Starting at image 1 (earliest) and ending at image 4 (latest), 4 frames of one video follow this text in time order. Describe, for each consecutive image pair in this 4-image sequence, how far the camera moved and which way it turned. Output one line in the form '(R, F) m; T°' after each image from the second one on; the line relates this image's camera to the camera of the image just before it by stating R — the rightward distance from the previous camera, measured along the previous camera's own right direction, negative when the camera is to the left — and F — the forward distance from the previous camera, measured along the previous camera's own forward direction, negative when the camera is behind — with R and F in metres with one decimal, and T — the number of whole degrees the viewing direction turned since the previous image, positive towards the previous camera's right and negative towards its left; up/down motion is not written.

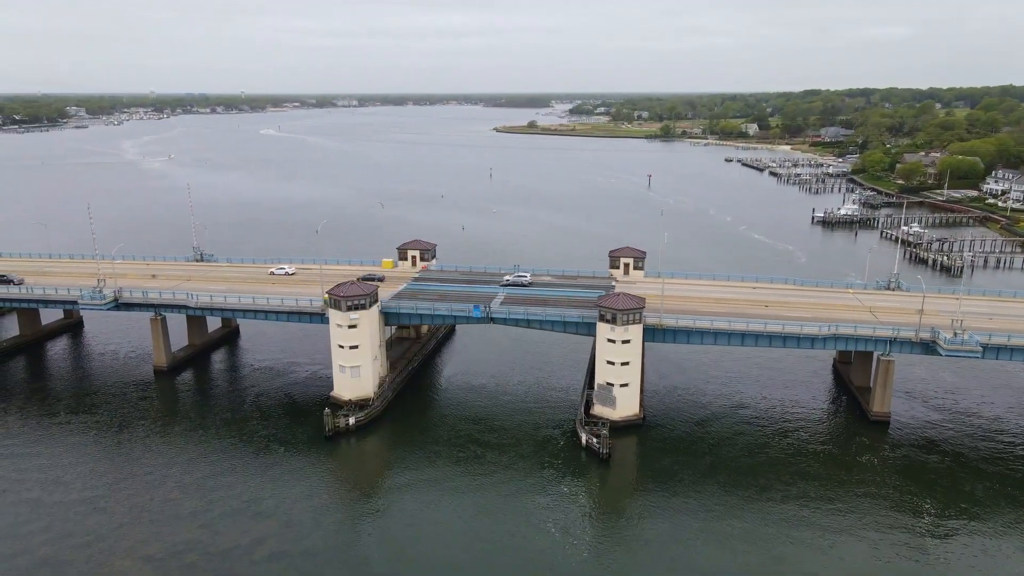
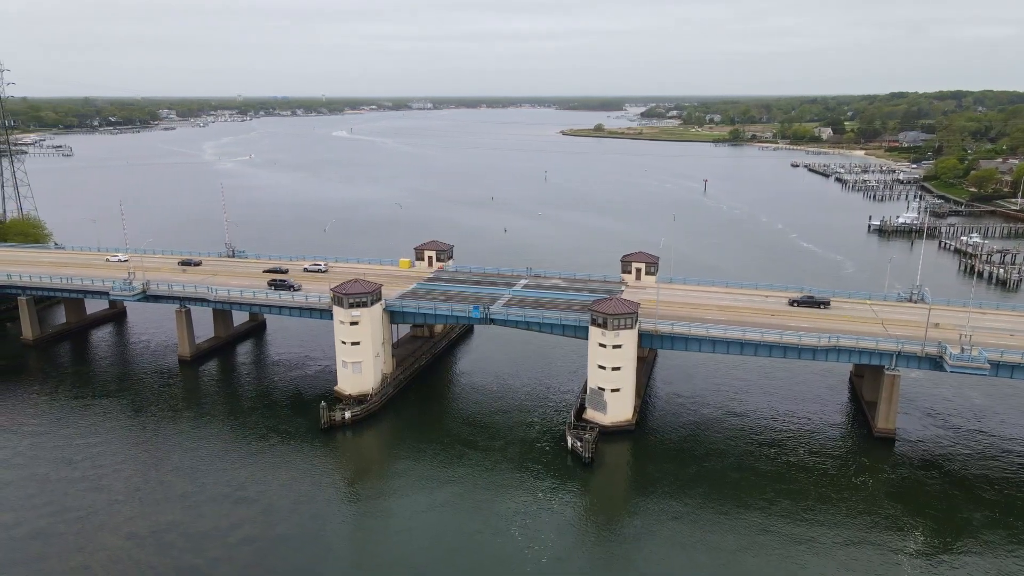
(+5.1, -0.1) m; -5°
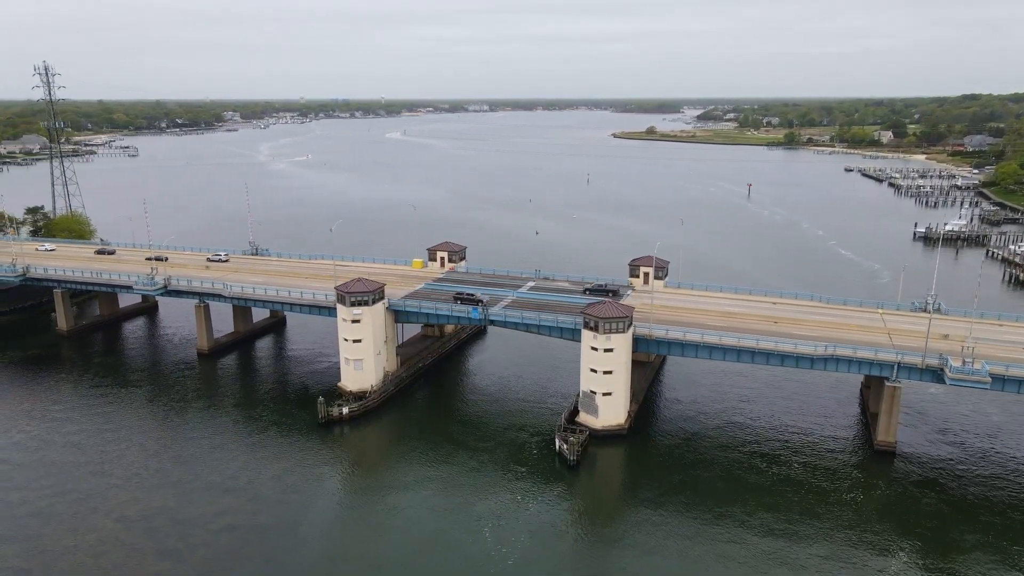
(+4.0, -0.2) m; -4°
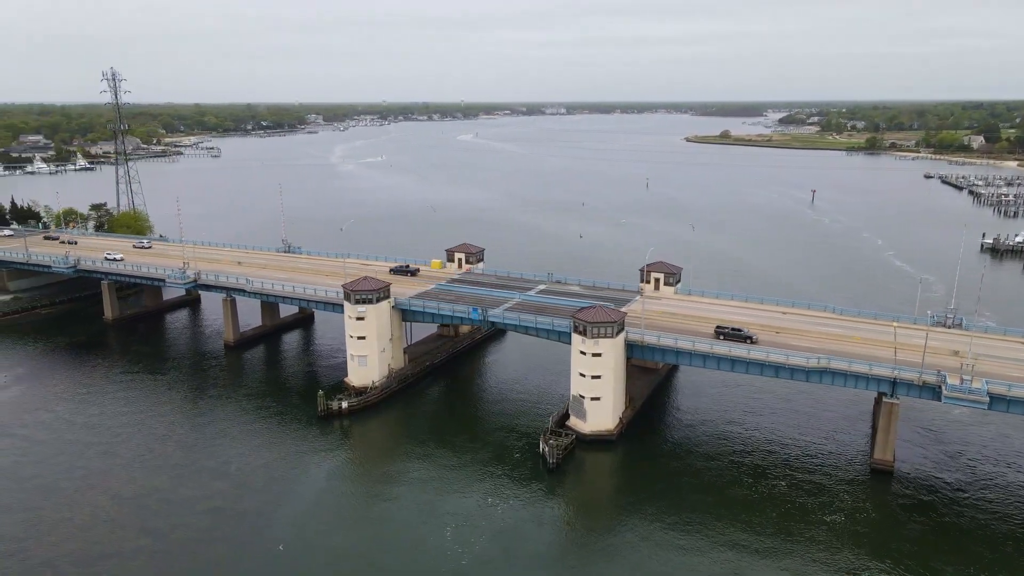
(+5.5, -0.2) m; -6°
